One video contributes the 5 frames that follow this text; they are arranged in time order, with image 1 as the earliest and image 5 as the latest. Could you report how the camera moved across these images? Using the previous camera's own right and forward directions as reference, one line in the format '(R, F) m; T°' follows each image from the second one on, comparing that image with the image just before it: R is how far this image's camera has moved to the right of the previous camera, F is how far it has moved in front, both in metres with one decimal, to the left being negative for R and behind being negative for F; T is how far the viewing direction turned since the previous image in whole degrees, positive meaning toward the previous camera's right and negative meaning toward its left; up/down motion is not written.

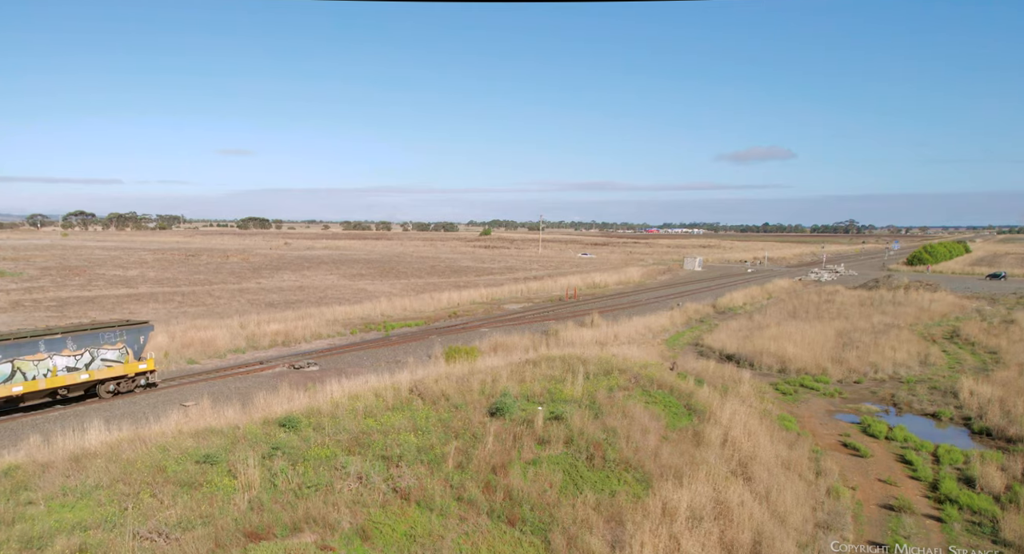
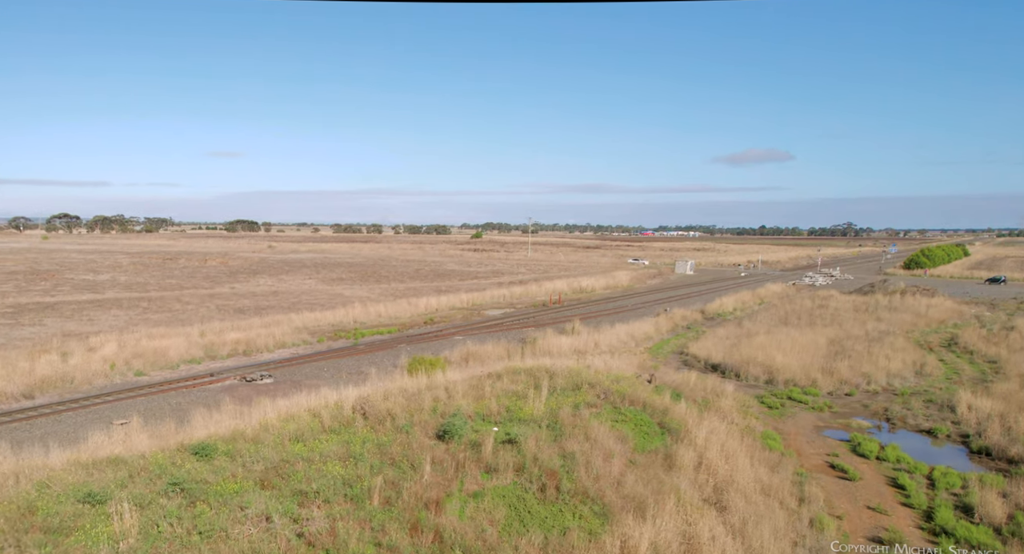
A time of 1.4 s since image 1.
(+0.9, +1.3) m; 0°
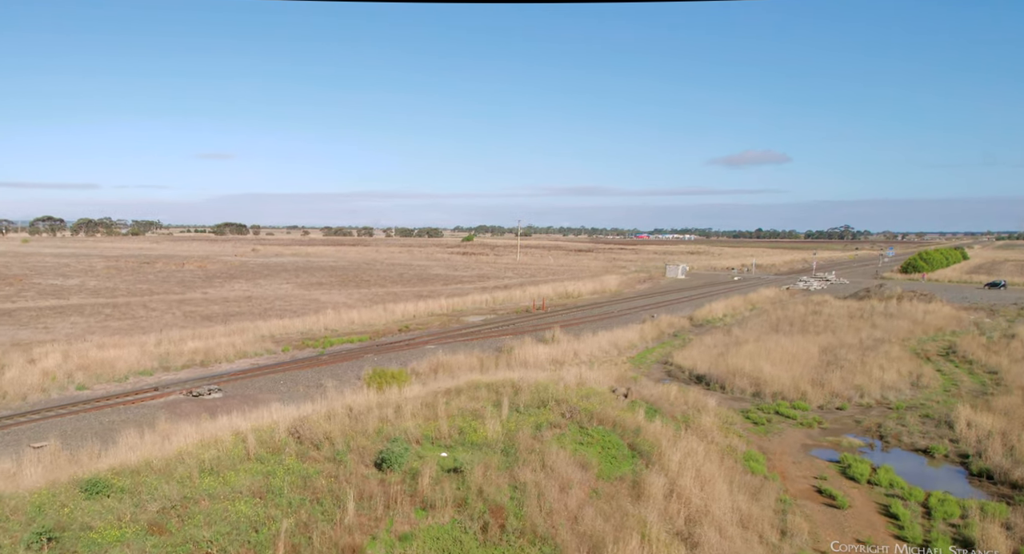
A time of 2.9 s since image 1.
(+0.8, +1.3) m; 0°
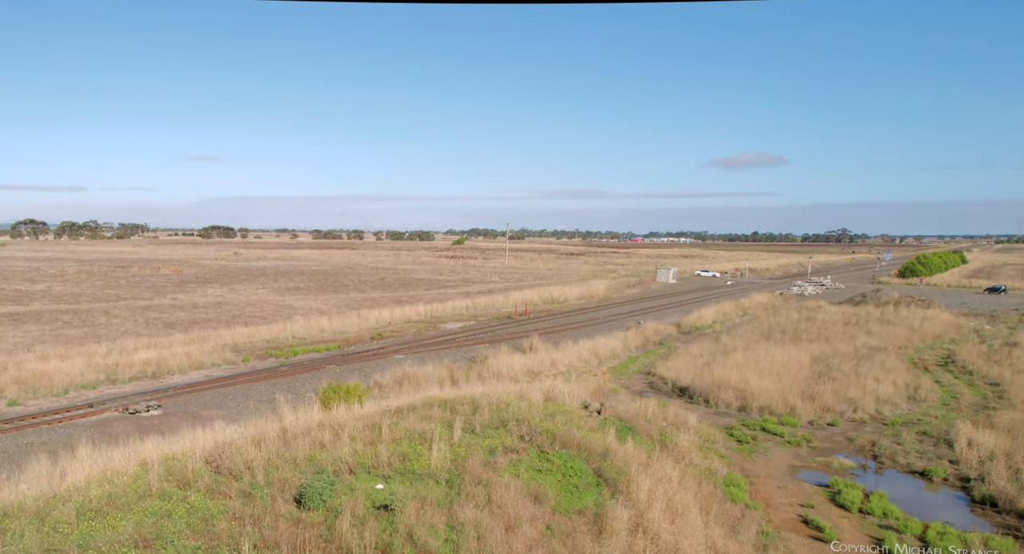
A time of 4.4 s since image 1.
(+0.8, +1.4) m; 0°
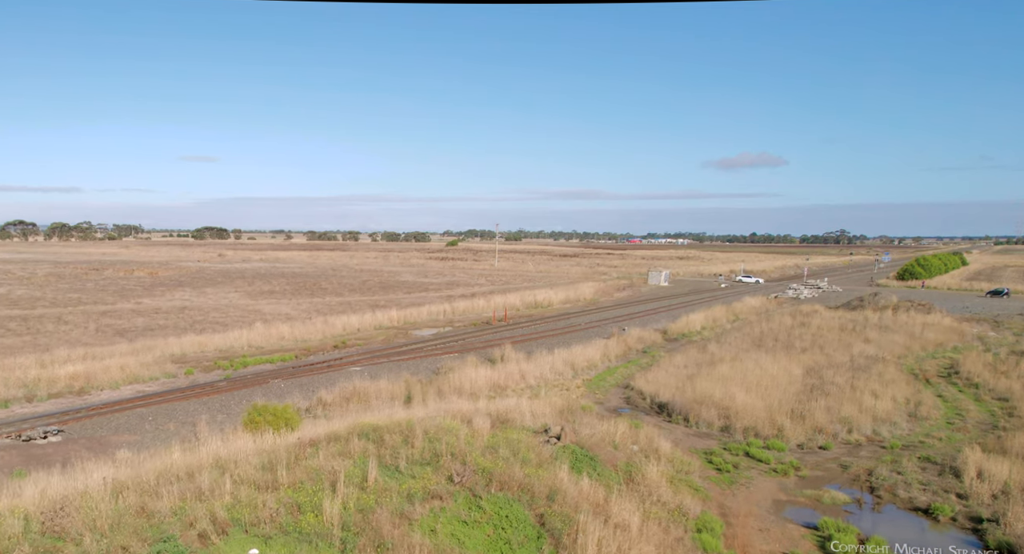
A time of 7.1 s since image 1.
(+1.2, +2.0) m; 0°
